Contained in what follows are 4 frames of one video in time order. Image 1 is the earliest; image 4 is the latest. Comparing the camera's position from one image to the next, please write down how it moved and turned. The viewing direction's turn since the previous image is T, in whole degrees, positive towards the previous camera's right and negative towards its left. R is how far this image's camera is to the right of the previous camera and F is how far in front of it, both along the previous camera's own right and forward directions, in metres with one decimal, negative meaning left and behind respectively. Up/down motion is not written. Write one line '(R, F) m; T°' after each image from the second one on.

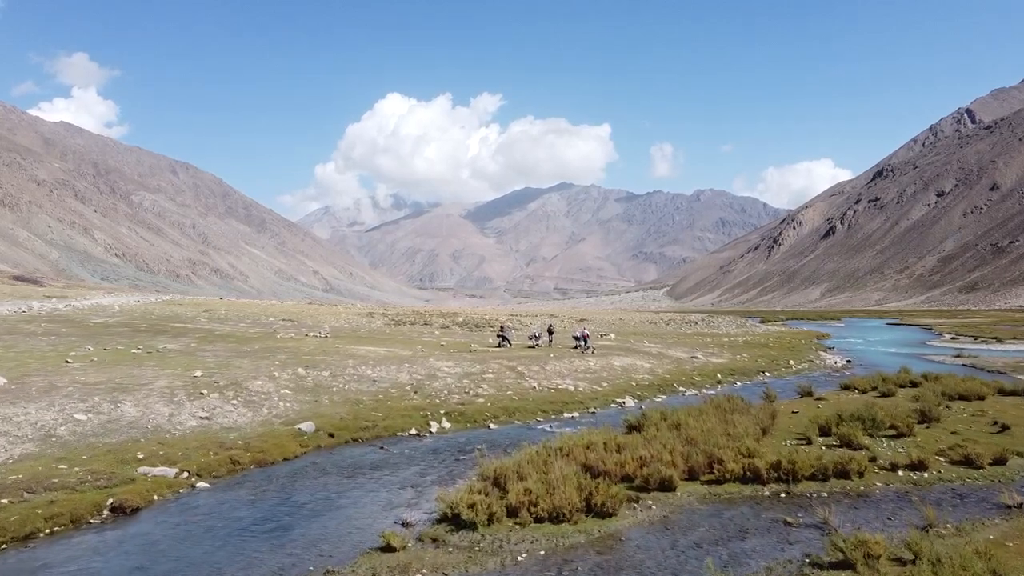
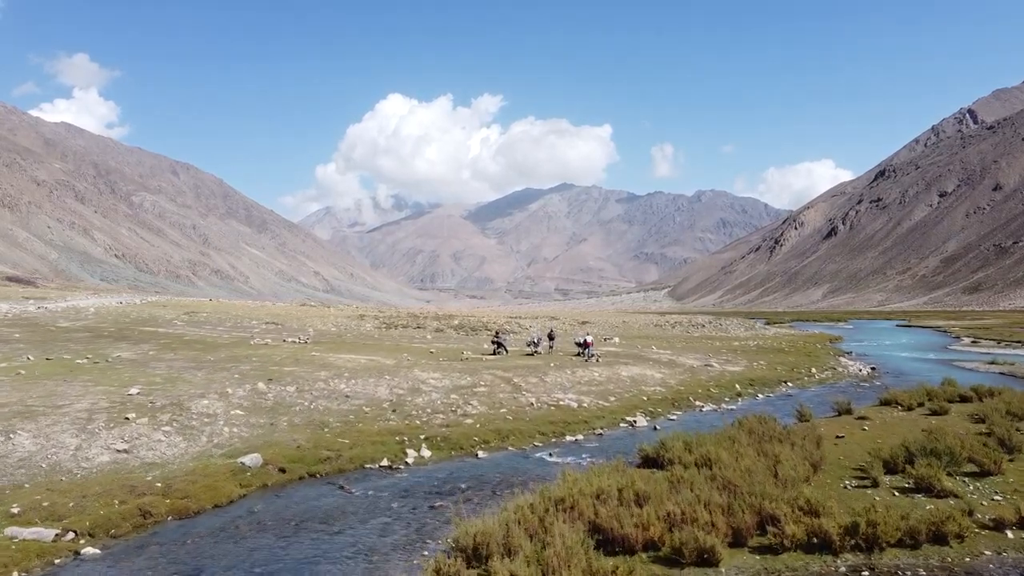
(+0.3, +4.3) m; 0°
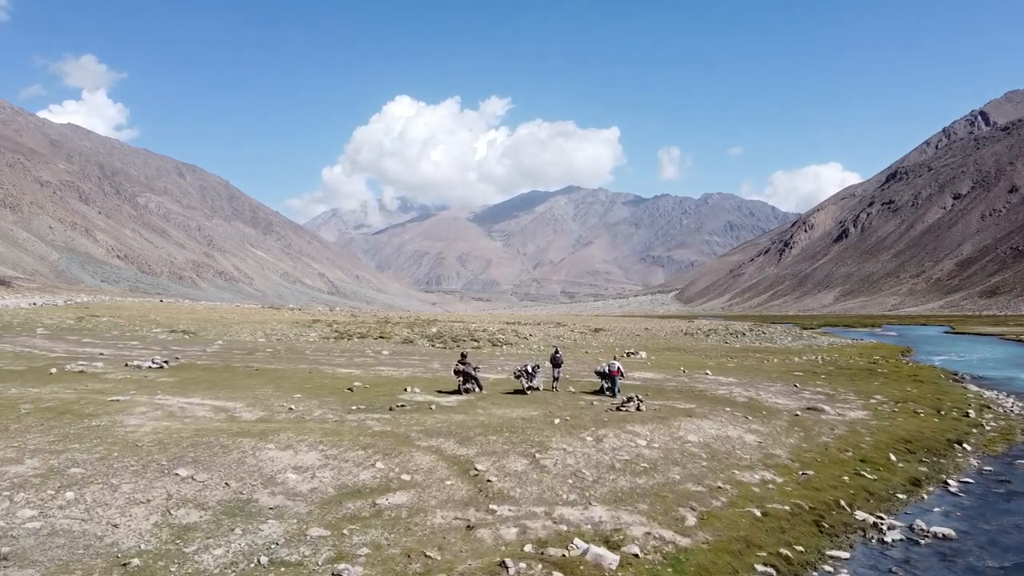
(+1.2, +17.7) m; -1°
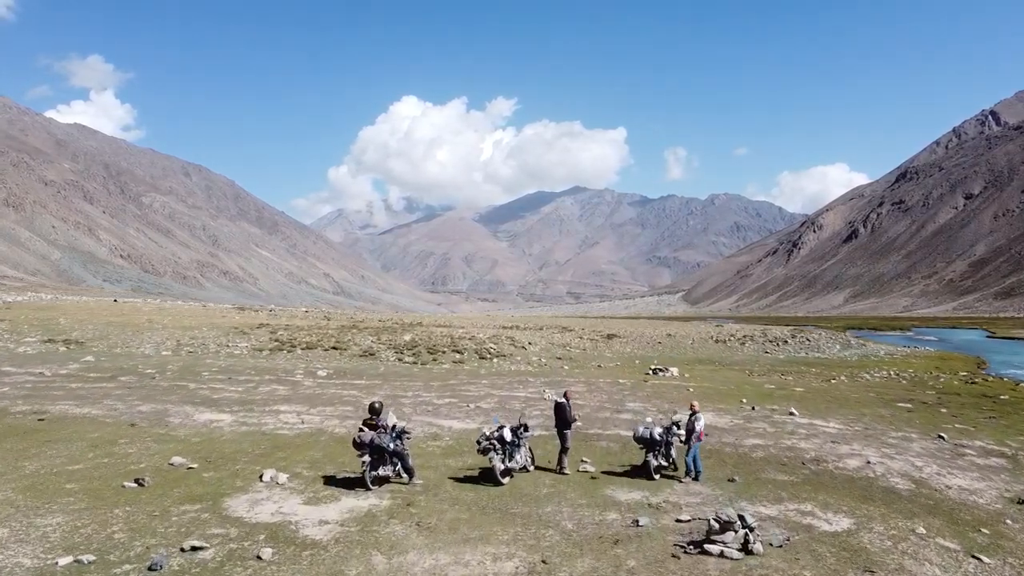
(+0.9, +12.8) m; -1°
